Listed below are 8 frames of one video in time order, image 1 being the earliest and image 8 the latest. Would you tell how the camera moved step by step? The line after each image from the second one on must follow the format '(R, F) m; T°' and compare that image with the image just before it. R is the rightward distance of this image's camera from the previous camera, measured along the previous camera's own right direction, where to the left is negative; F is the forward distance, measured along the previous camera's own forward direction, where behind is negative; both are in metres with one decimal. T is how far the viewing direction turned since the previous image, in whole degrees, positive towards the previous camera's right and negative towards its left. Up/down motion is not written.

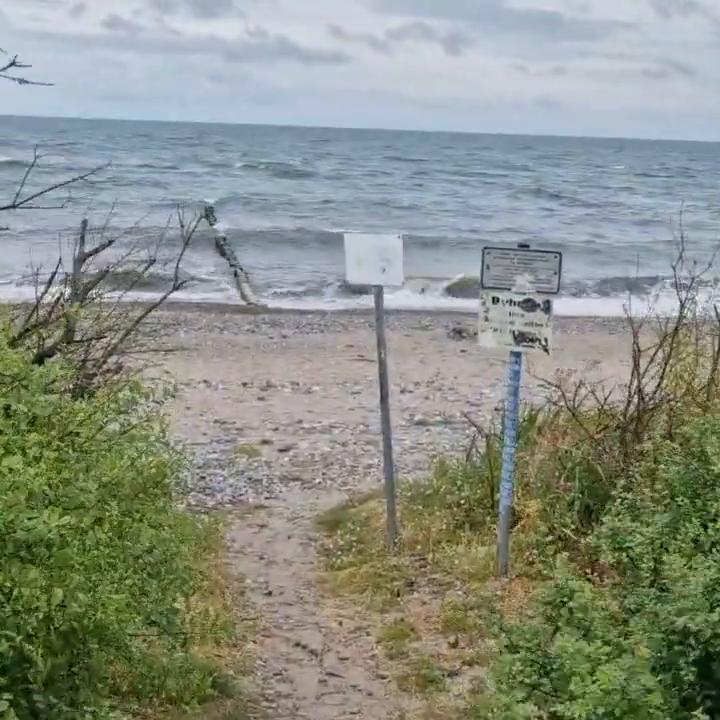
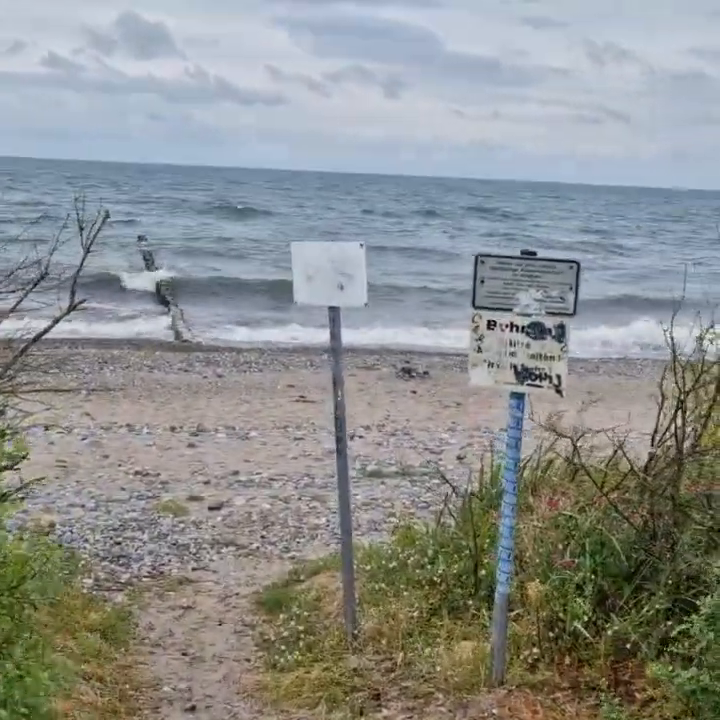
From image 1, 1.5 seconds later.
(-0.1, +1.6) m; +3°
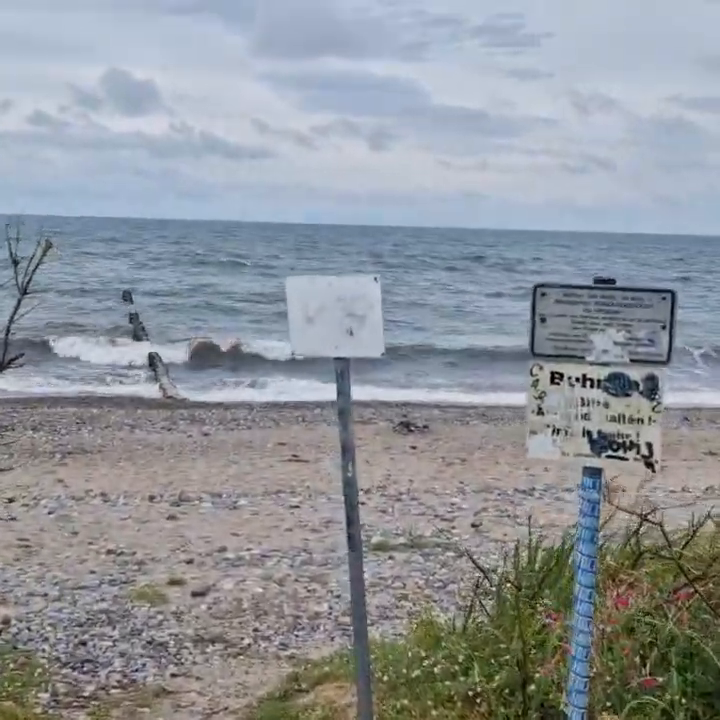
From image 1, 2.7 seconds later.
(-0.1, +1.2) m; +1°
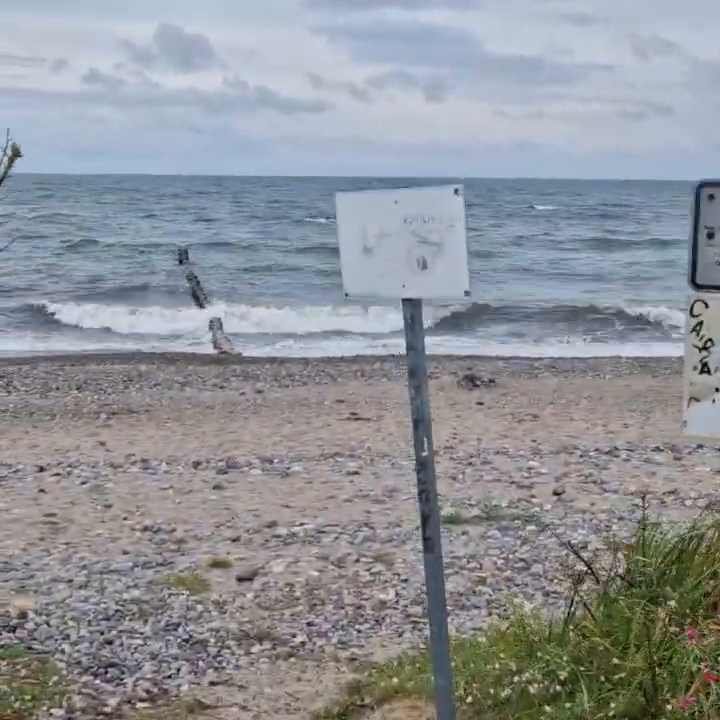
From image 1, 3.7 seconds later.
(0.0, +1.1) m; -3°
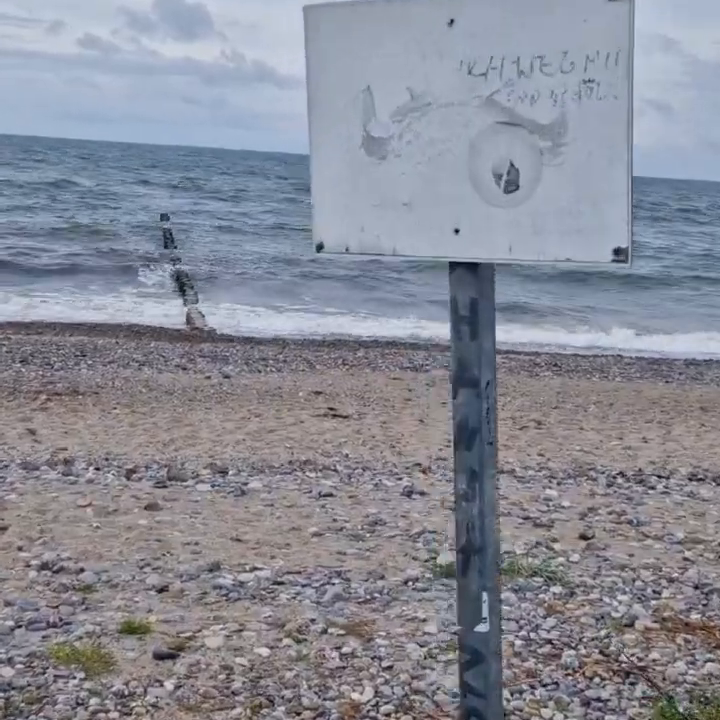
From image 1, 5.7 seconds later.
(0.0, +2.0) m; +1°
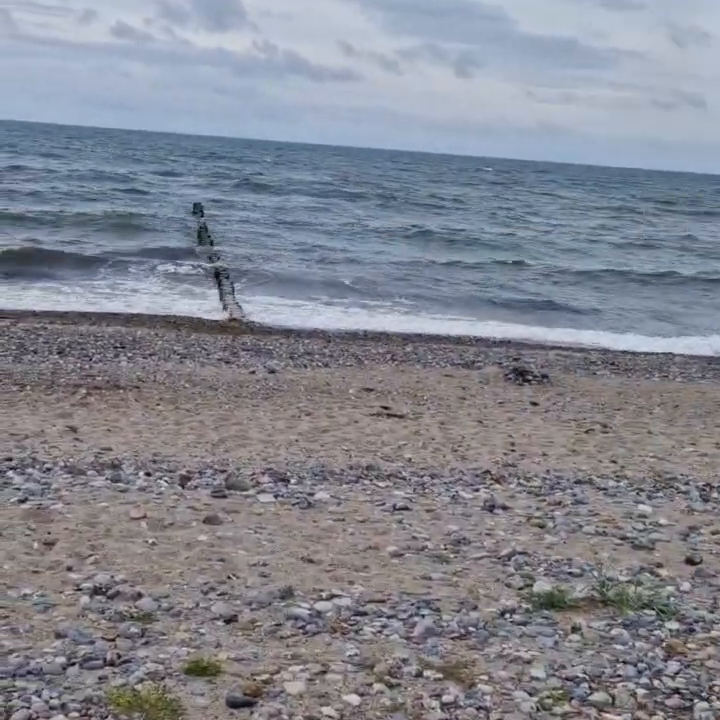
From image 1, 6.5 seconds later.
(-0.3, +0.7) m; -1°
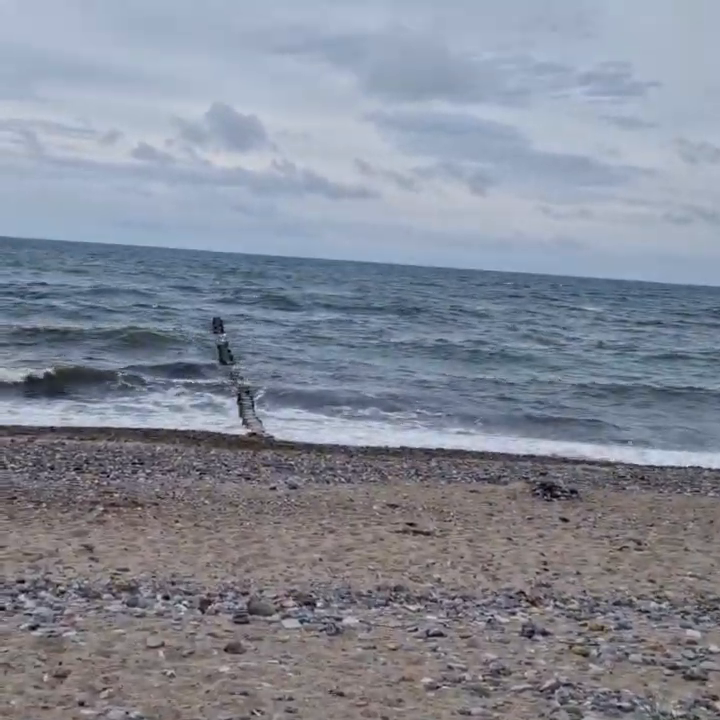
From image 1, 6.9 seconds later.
(-0.1, +0.3) m; -1°
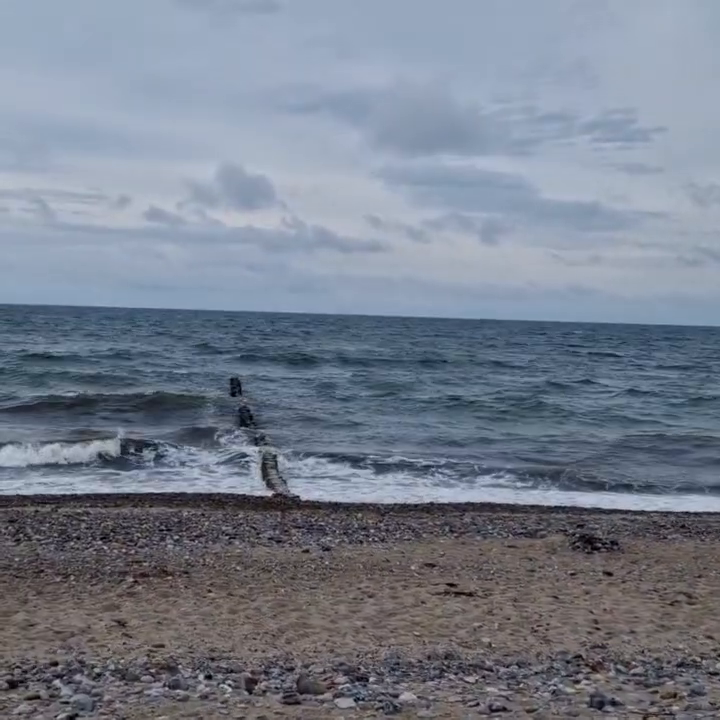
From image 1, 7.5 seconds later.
(-0.1, +0.3) m; -1°
